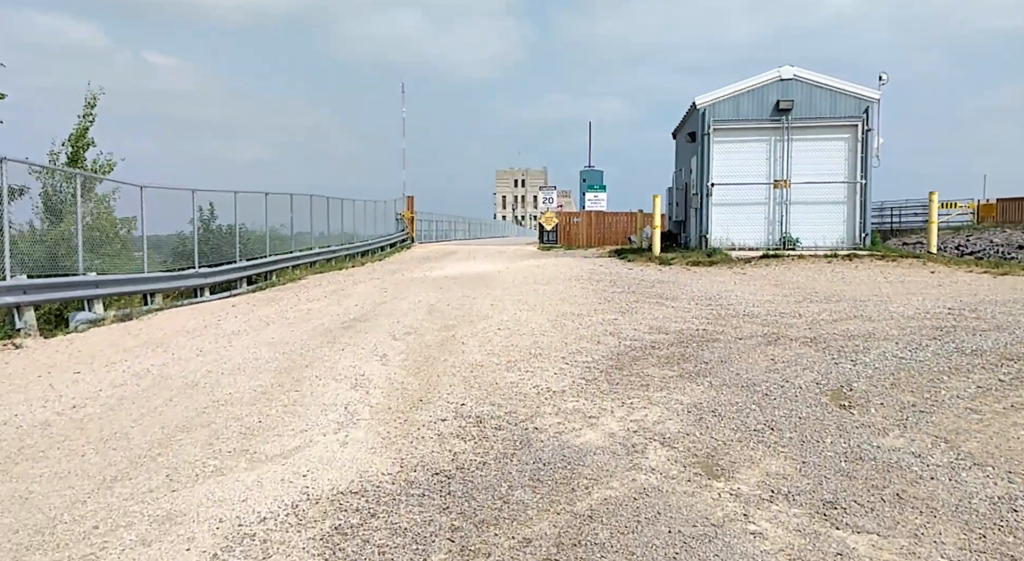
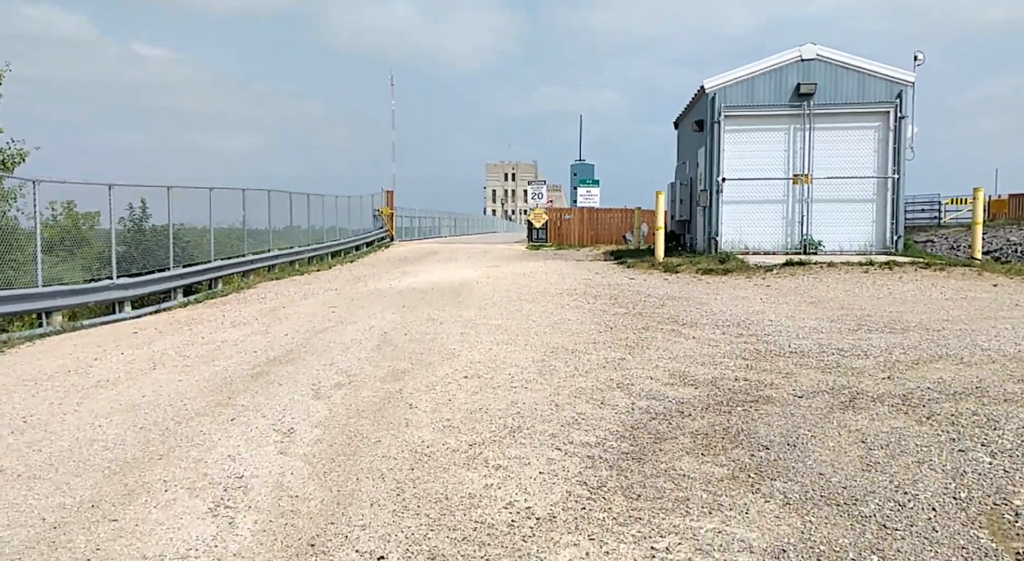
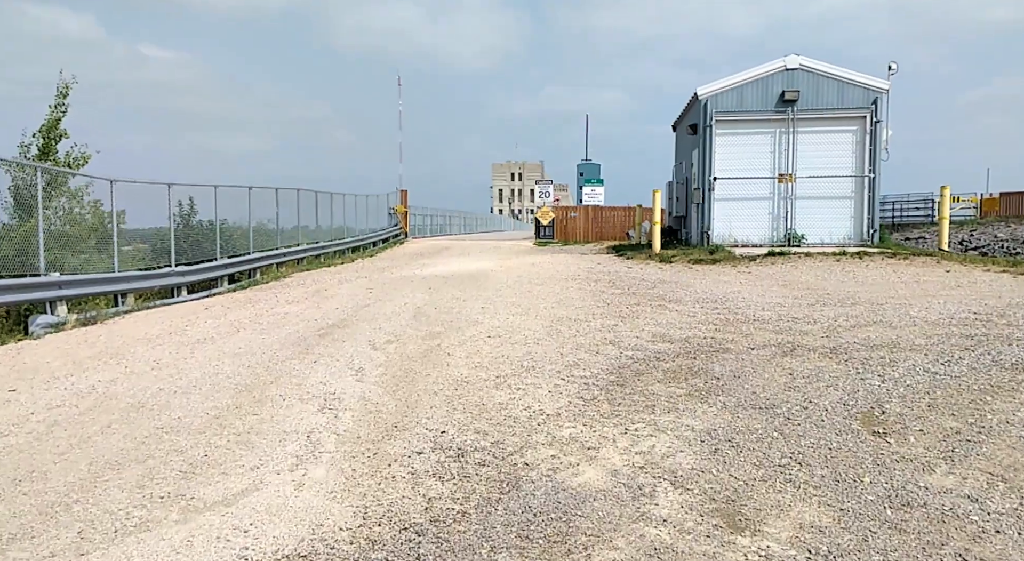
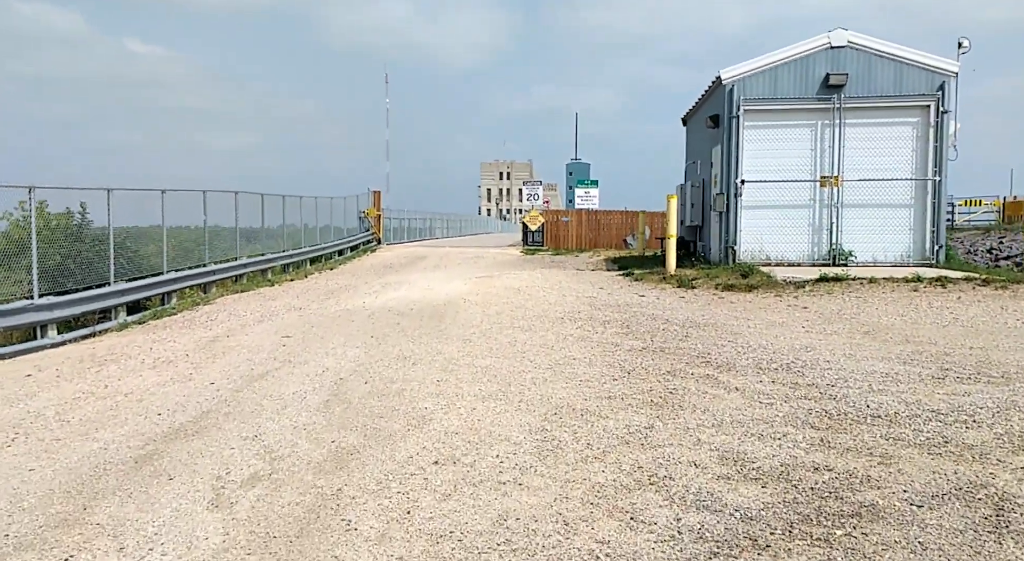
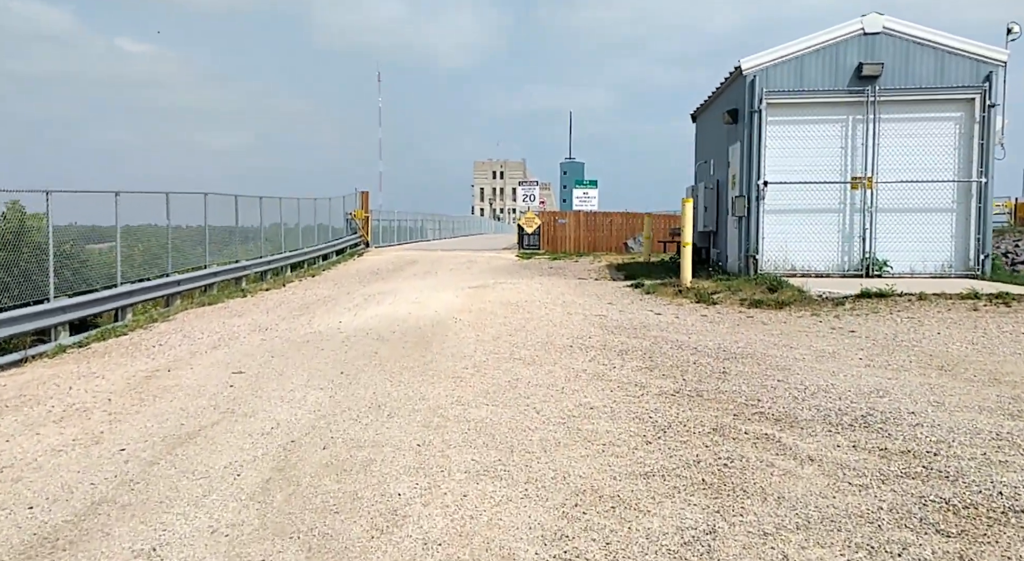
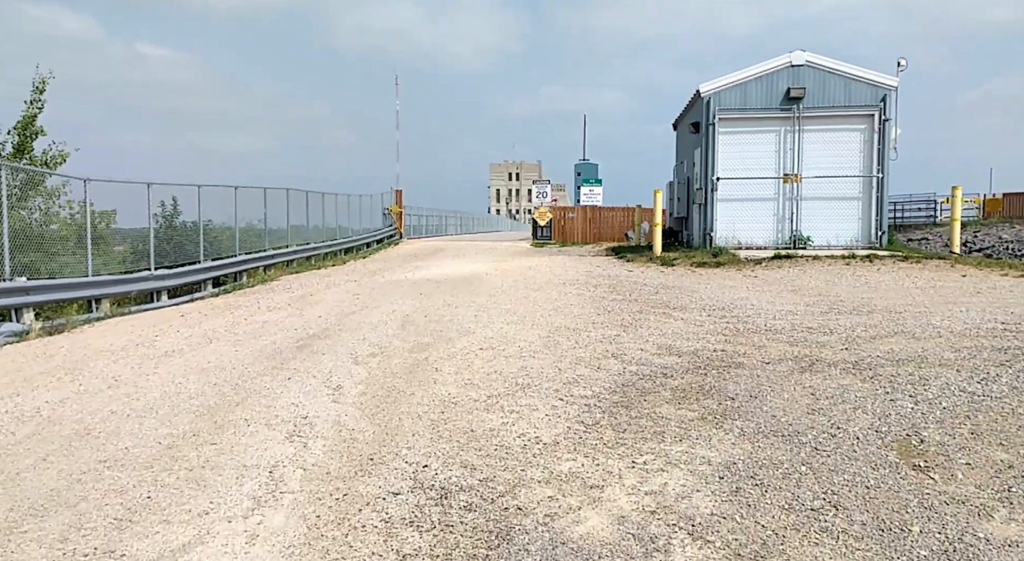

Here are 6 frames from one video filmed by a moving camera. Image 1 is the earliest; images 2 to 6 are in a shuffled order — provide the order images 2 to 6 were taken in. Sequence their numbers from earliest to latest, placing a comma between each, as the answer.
3, 6, 2, 4, 5
